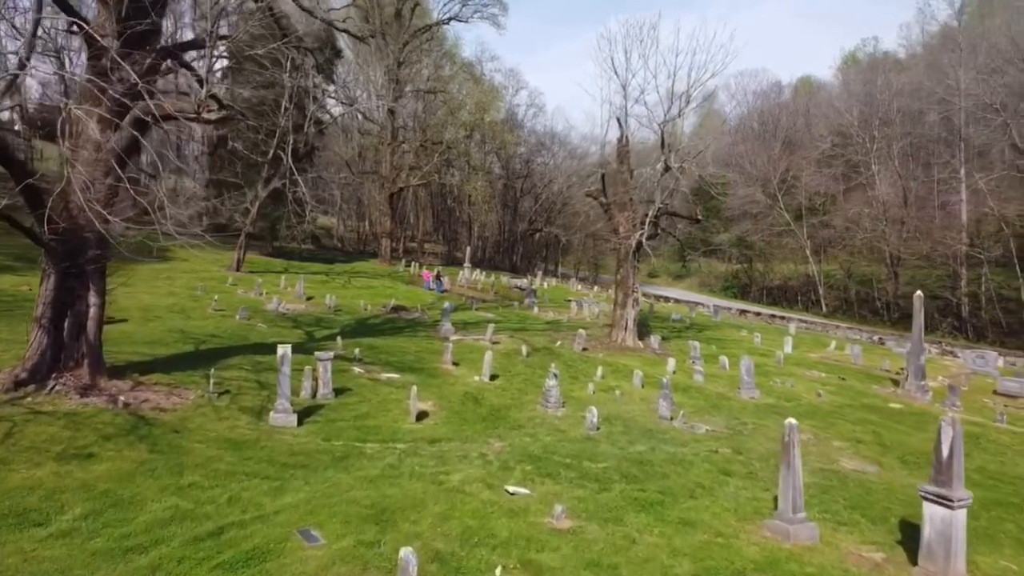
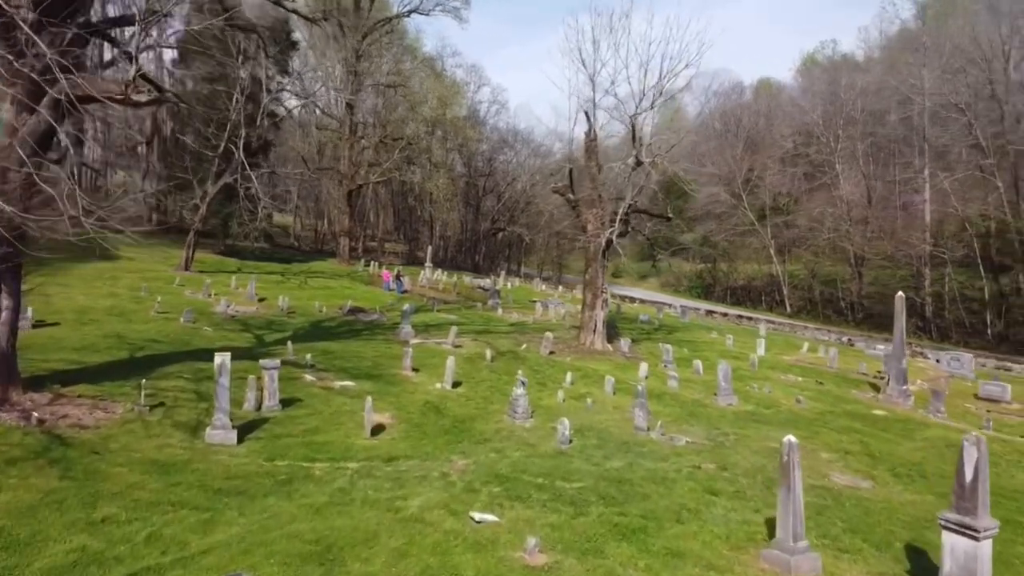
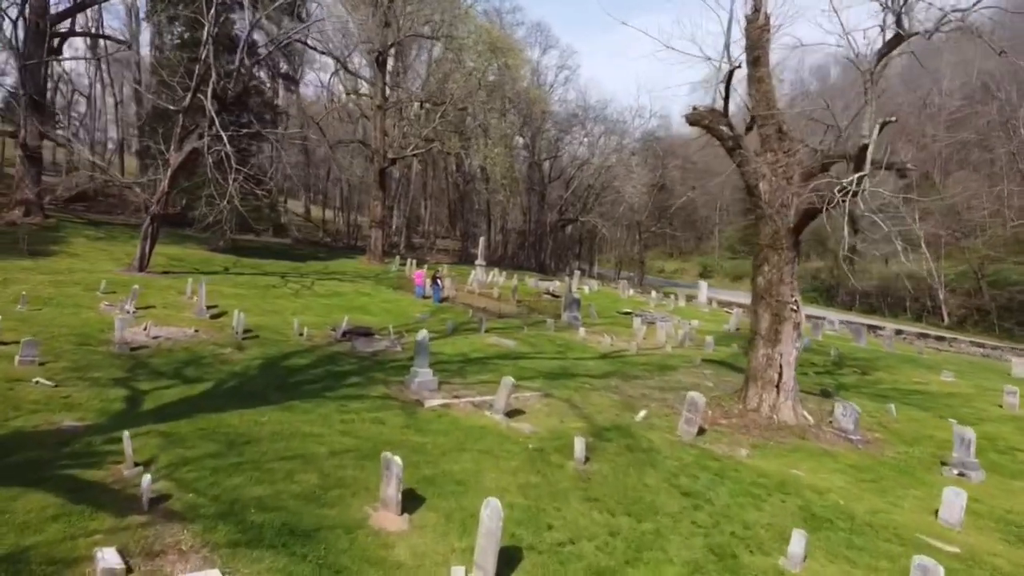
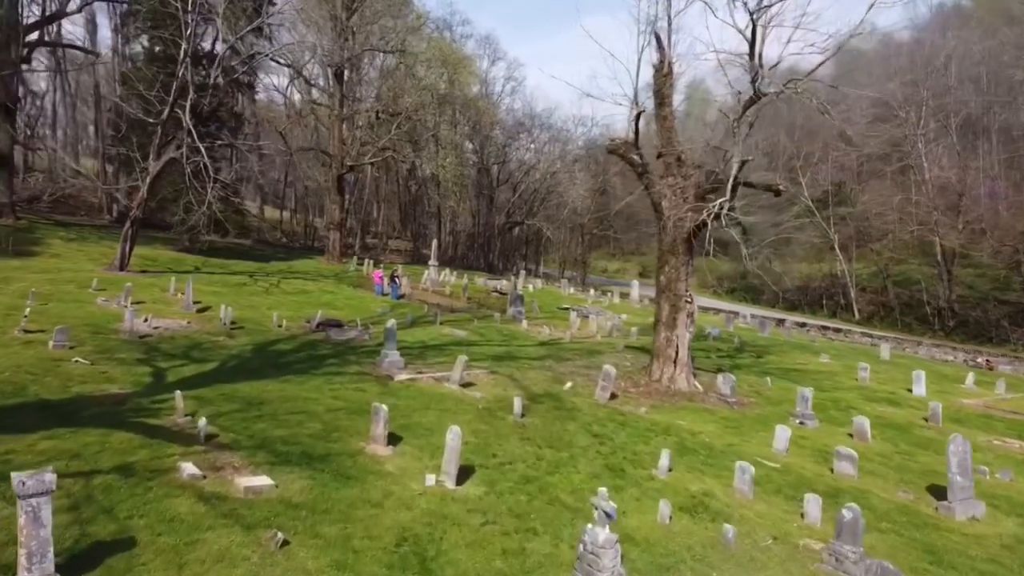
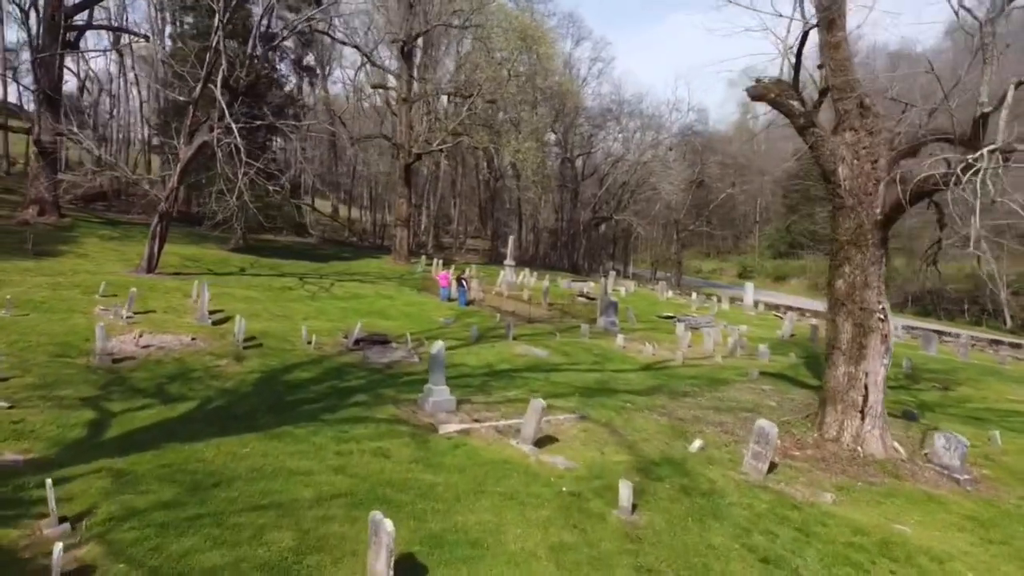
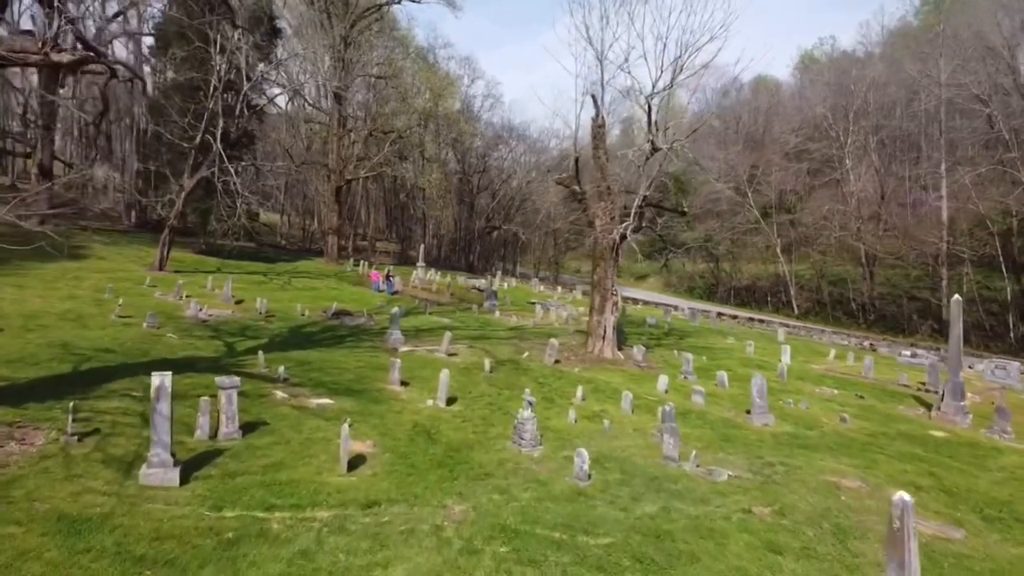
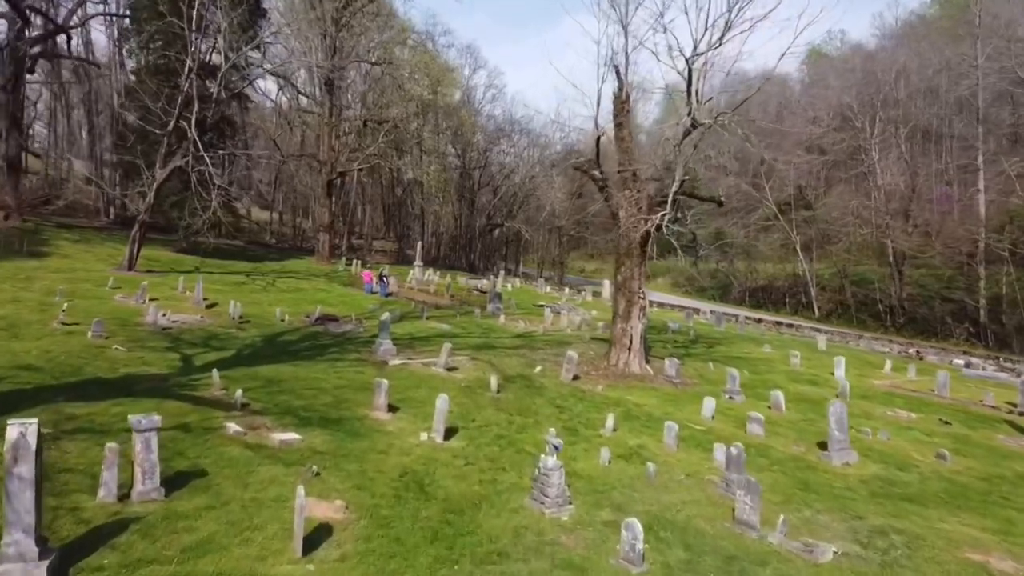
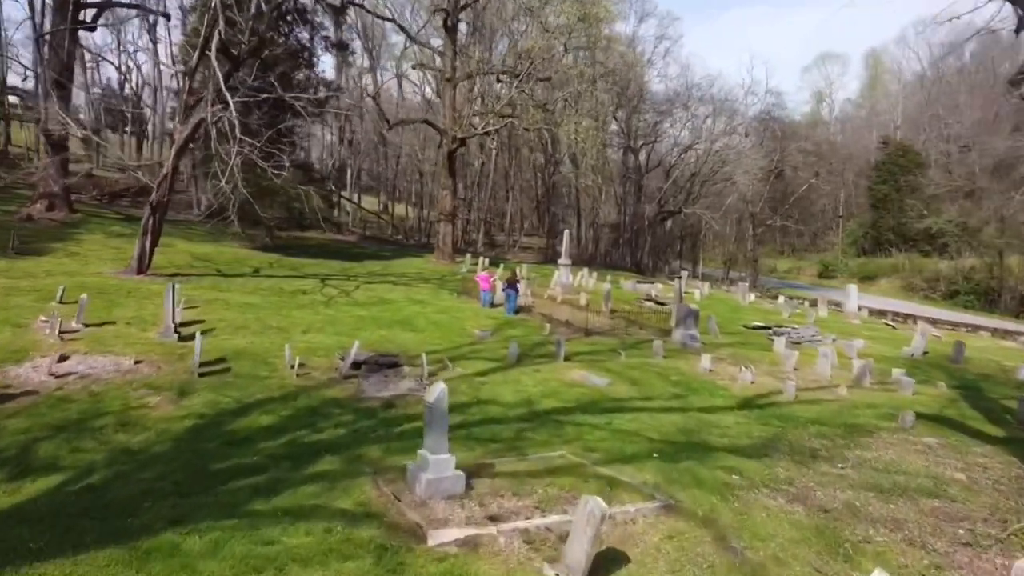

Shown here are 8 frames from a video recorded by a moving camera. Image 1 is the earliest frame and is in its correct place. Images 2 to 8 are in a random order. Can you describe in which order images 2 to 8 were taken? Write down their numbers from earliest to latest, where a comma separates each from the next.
2, 6, 7, 4, 3, 5, 8
